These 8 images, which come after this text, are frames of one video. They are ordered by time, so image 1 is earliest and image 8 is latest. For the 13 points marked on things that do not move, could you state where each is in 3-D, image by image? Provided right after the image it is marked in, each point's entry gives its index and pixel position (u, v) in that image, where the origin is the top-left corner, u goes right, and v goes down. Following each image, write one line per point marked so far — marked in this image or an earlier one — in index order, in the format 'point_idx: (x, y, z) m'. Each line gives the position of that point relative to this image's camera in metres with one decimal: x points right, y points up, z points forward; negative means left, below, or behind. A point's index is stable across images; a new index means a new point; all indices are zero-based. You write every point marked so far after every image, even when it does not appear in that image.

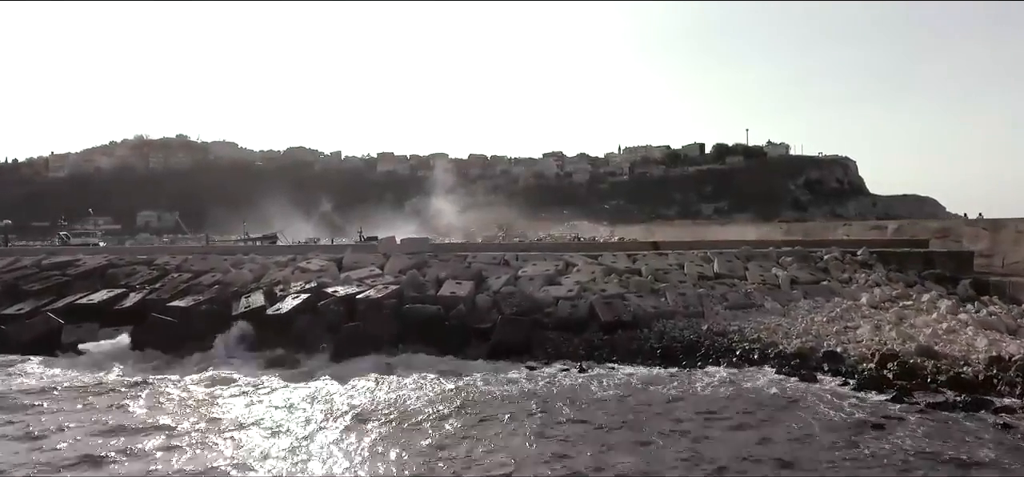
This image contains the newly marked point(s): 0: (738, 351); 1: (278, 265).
0: (+3.3, -1.6, +9.2) m
1: (-4.9, -0.6, +13.1) m
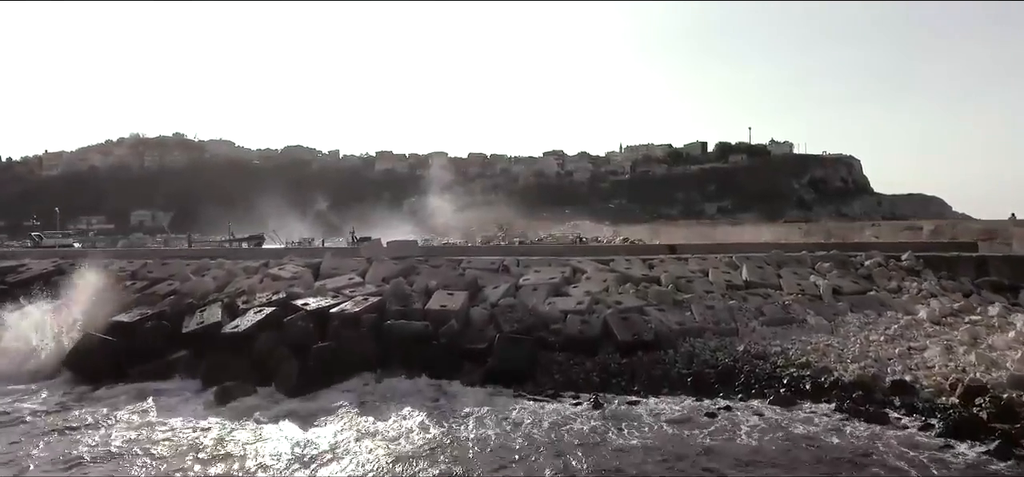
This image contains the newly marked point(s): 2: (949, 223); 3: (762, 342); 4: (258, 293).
0: (+3.3, -1.7, +7.6) m
1: (-4.9, -0.6, +11.5) m
2: (+12.0, +0.4, +17.4) m
3: (+3.4, -1.4, +8.6) m
4: (-4.0, -0.9, +10.1) m
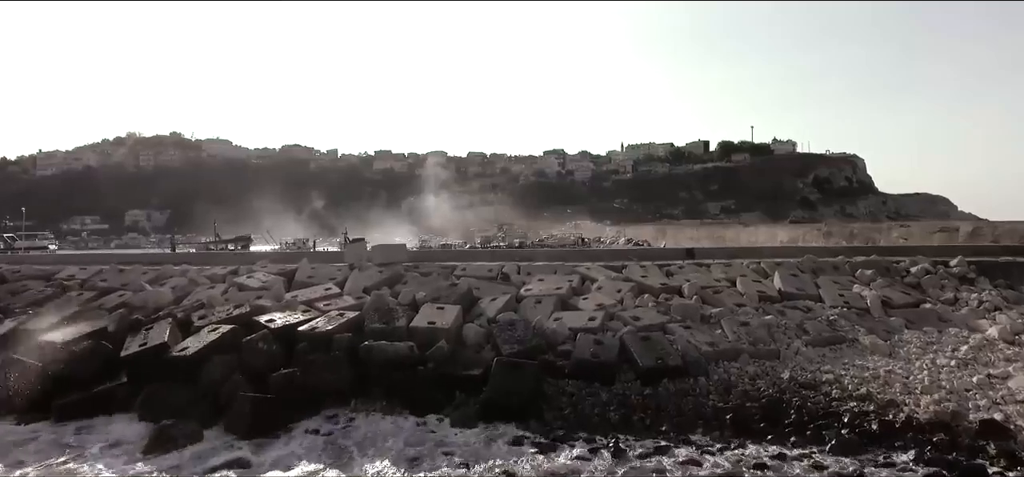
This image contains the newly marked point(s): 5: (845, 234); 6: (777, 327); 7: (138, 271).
0: (+3.3, -1.8, +6.2) m
1: (-4.8, -0.7, +10.2) m
2: (+12.0, +0.4, +16.0) m
3: (+3.4, -1.5, +7.3) m
4: (-4.0, -0.9, +8.8) m
5: (+10.4, +0.2, +19.8) m
6: (+3.4, -1.1, +8.1) m
7: (-6.3, -0.6, +10.7) m
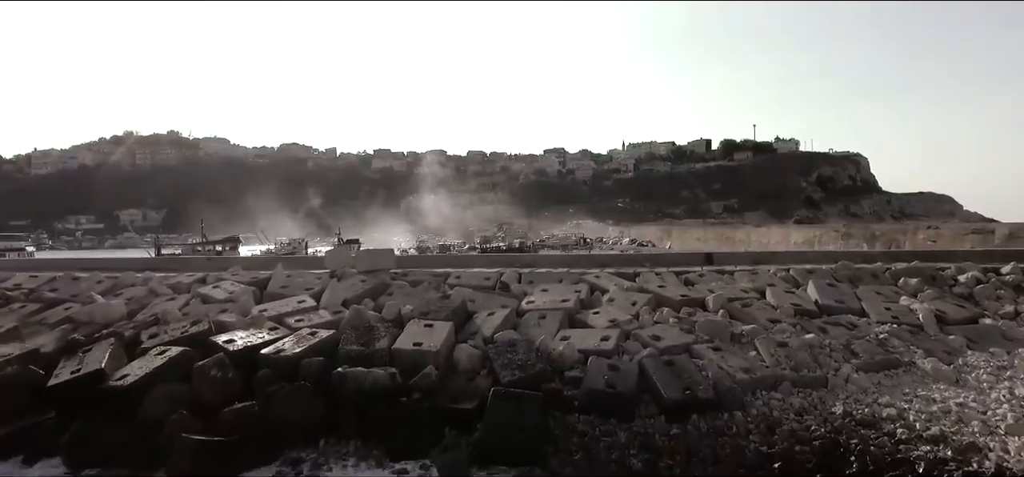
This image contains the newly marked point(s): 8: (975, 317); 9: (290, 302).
0: (+3.3, -1.8, +5.1) m
1: (-4.9, -0.8, +9.0) m
2: (+12.0, +0.3, +14.9) m
3: (+3.4, -1.5, +6.1) m
4: (-4.0, -1.0, +7.6) m
5: (+10.4, +0.1, +18.7) m
6: (+3.4, -1.2, +6.9) m
7: (-6.3, -0.6, +9.6) m
8: (+5.8, -1.0, +8.0) m
9: (-2.8, -0.8, +8.1) m
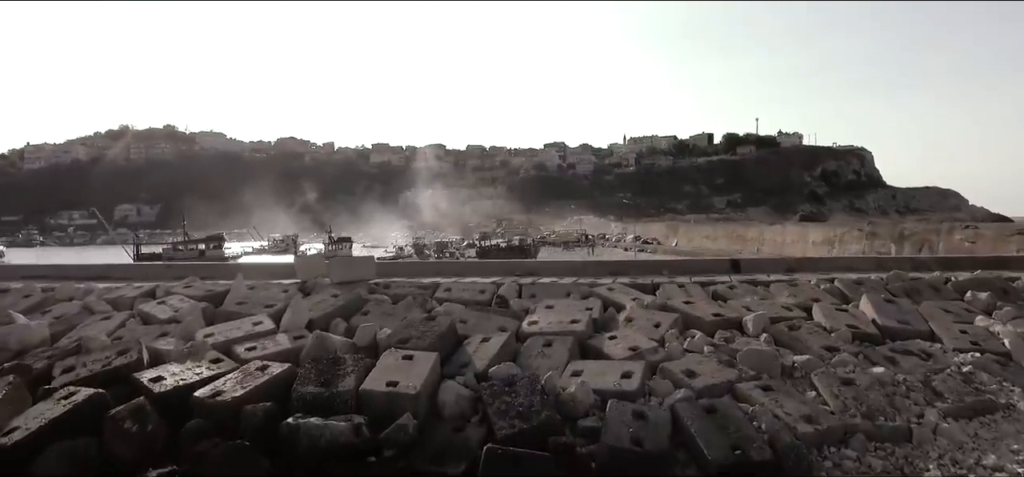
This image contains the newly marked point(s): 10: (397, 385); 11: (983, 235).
0: (+3.3, -1.9, +3.7) m
1: (-4.9, -0.9, +7.7) m
2: (+12.0, +0.3, +13.5) m
3: (+3.4, -1.7, +4.7) m
4: (-4.1, -1.1, +6.2) m
5: (+10.4, +0.1, +17.3) m
6: (+3.4, -1.3, +5.6) m
7: (-6.3, -0.7, +8.2) m
8: (+5.8, -1.1, +6.7) m
9: (-2.8, -0.9, +6.7) m
10: (-0.9, -1.2, +5.3) m
11: (+11.3, +0.1, +15.3) m
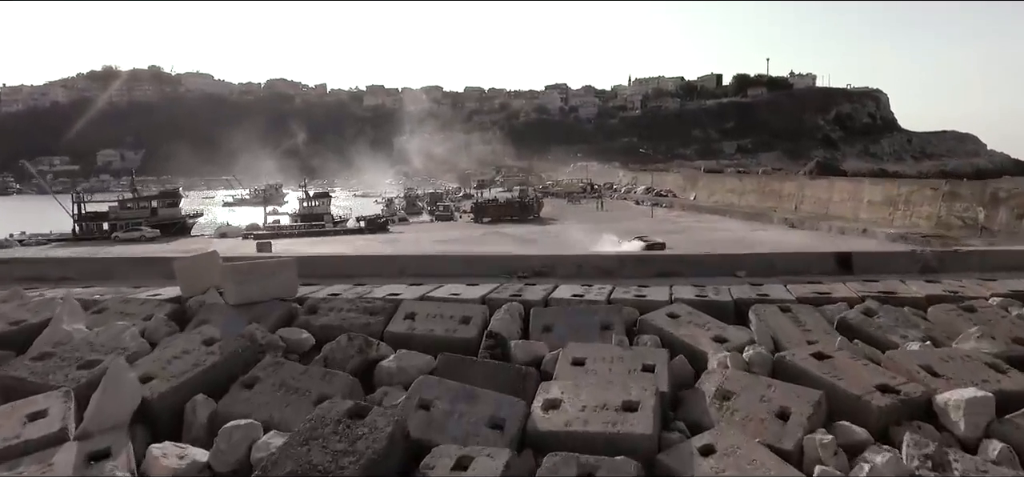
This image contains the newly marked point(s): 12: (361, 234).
0: (+3.3, -2.3, +0.7) m
1: (-4.9, -0.9, +4.5) m
2: (+12.0, +0.8, +10.3) m
3: (+3.4, -1.9, +1.7) m
4: (-4.0, -1.2, +3.1) m
5: (+10.4, +1.0, +14.1) m
6: (+3.4, -1.5, +2.5) m
7: (-6.3, -0.7, +5.1) m
8: (+5.8, -1.2, +3.6) m
9: (-2.8, -1.0, +3.6) m
10: (-0.9, -1.4, +2.2) m
11: (+11.3, +0.8, +12.1) m
12: (-4.7, +0.2, +19.9) m
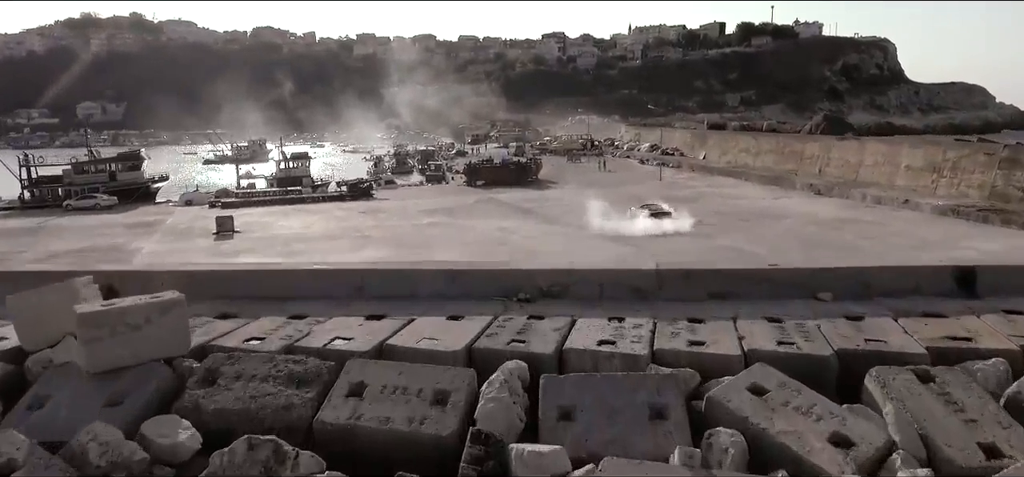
0: (+3.3, -2.8, -0.9) m
1: (-4.8, -1.1, +2.7) m
2: (+11.9, +1.0, +8.5) m
3: (+3.4, -2.3, +0.1) m
4: (-4.0, -1.6, +1.4) m
5: (+10.3, +1.5, +12.2) m
6: (+3.4, -1.9, +0.8) m
7: (-6.3, -0.9, +3.3) m
8: (+5.9, -1.5, +1.9) m
9: (-2.8, -1.3, +1.9) m
10: (-0.9, -1.8, +0.5) m
11: (+11.3, +1.1, +10.3) m
12: (-4.9, +1.1, +18.0) m
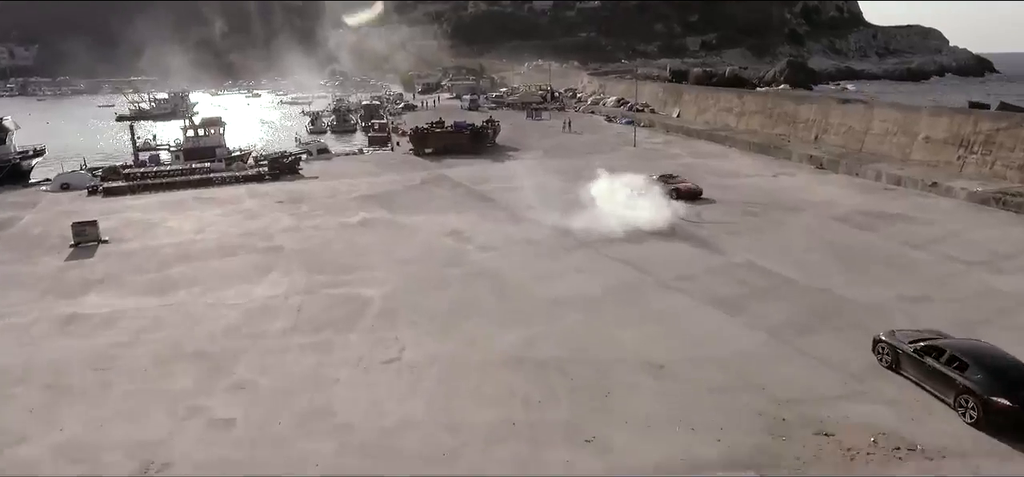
0: (+3.6, -4.0, -3.0) m
1: (-4.8, -2.2, -0.1) m
2: (+11.5, +0.7, +6.5) m
3: (+3.6, -3.5, -2.1) m
4: (-3.9, -2.7, -1.4) m
5: (+9.6, +1.5, +10.1) m
6: (+3.5, -2.9, -1.4) m
7: (-6.3, -1.9, +0.3) m
8: (+5.9, -2.4, -0.2) m
9: (-2.7, -2.4, -0.9) m
10: (-0.7, -3.0, -2.1) m
11: (+10.7, +1.0, +8.2) m
12: (-5.9, +1.3, +14.8) m
